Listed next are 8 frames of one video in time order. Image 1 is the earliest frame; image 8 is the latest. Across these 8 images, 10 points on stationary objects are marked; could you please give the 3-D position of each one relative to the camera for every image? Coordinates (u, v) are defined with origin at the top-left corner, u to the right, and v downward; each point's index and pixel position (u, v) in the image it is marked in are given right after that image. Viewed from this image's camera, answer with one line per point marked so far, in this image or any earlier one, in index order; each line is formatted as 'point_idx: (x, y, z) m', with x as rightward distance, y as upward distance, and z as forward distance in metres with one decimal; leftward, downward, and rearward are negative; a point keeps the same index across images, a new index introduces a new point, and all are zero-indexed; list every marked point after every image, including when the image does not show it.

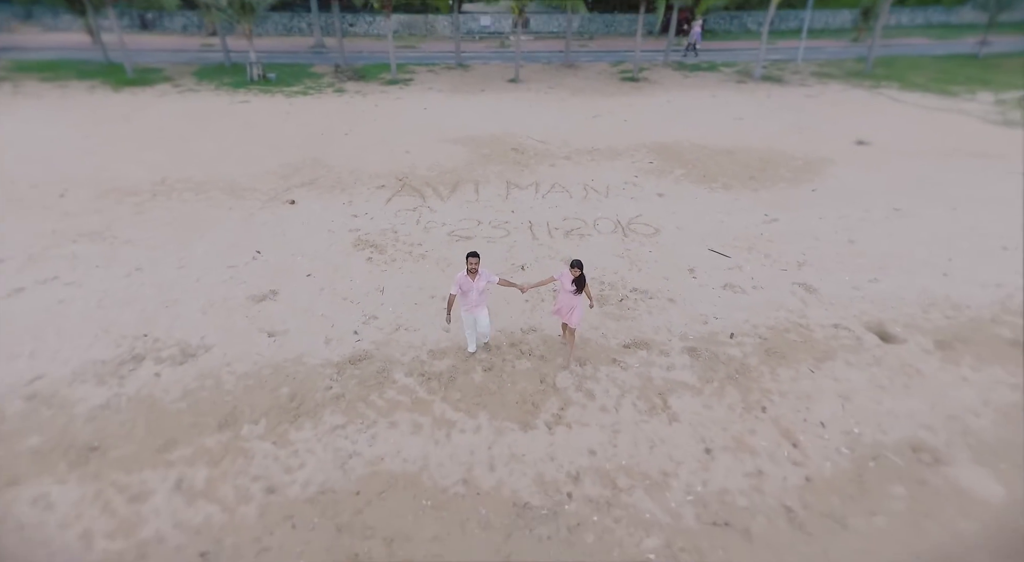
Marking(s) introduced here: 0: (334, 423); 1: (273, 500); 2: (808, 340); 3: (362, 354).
0: (-1.7, -1.2, +5.2) m
1: (-2.0, -1.7, +4.6) m
2: (+3.3, -0.6, +6.2) m
3: (-1.6, -0.7, +5.9) m
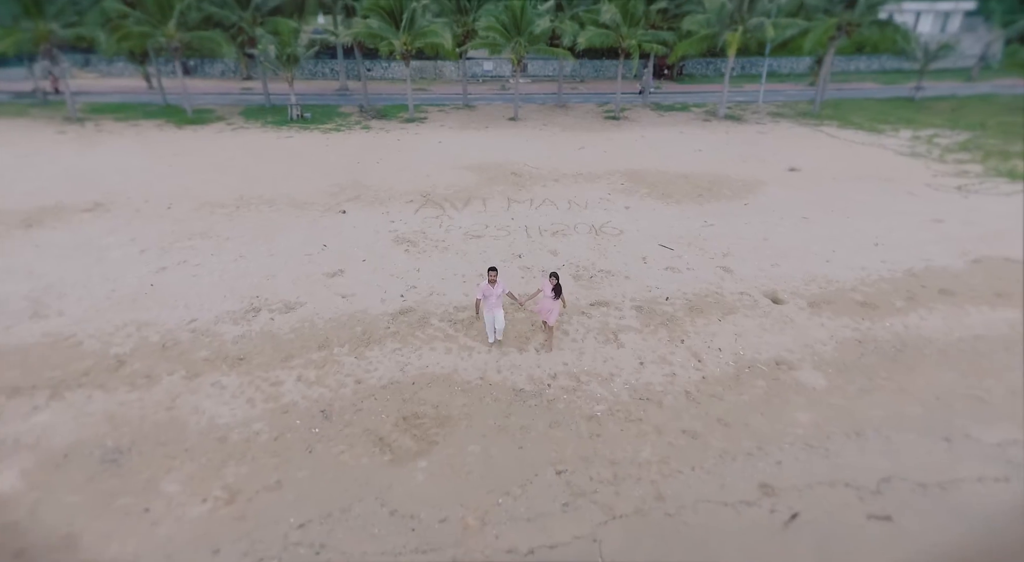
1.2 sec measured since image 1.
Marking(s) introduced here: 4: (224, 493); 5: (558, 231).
0: (-1.7, -0.8, +7.9) m
1: (-1.9, -1.2, +7.2) m
2: (+3.3, -0.2, +9.0) m
3: (-1.6, -0.4, +8.7) m
4: (-2.9, -2.1, +5.8) m
5: (+0.9, +1.0, +11.2) m
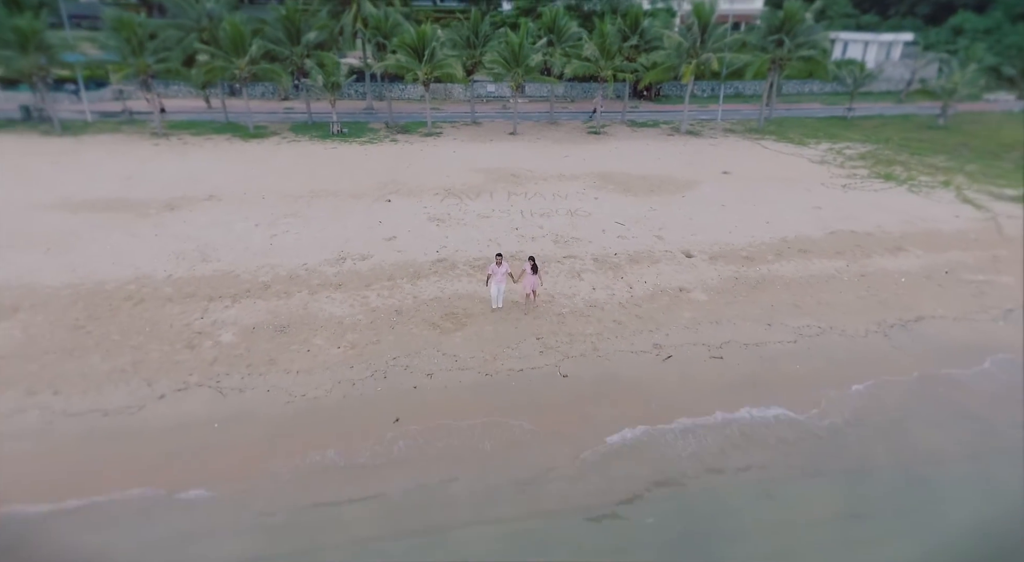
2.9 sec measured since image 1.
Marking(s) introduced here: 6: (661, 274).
0: (-1.7, +0.1, +12.4) m
1: (-2.0, -0.3, +11.7) m
2: (+3.3, +0.7, +13.5) m
3: (-1.6, +0.5, +13.2) m
4: (-2.9, -1.1, +10.3) m
5: (+0.9, +1.9, +15.7) m
6: (+3.3, +0.2, +12.6) m
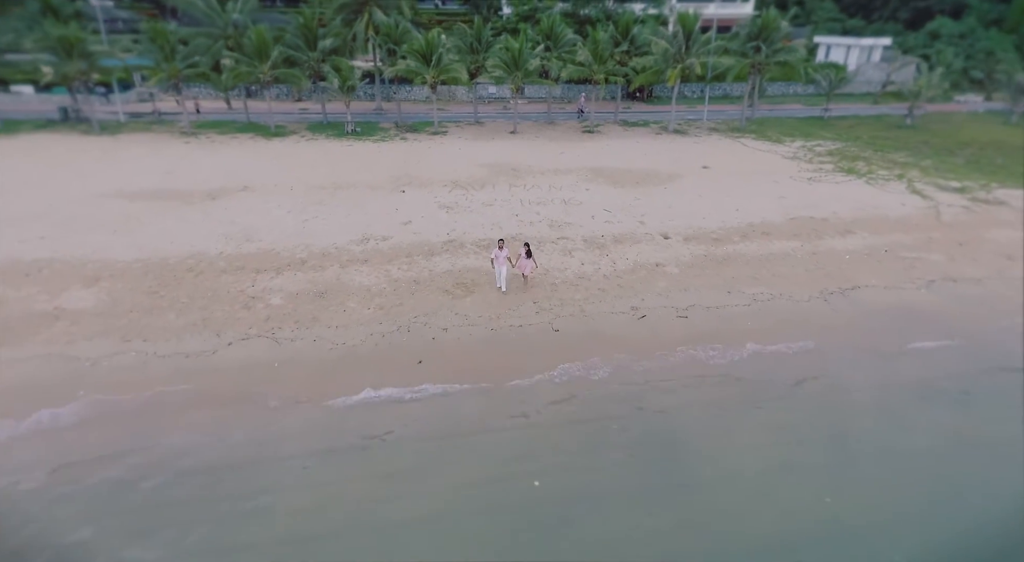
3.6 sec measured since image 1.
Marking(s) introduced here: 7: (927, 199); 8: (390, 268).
0: (-1.7, +0.7, +14.4) m
1: (-1.9, +0.3, +13.8) m
2: (+3.3, +1.3, +15.6) m
3: (-1.6, +1.1, +15.3) m
4: (-2.9, -0.5, +12.4) m
5: (+0.9, +2.5, +17.8) m
6: (+3.3, +0.8, +14.7) m
7: (+12.6, +2.5, +17.4) m
8: (-2.9, +0.3, +13.7) m
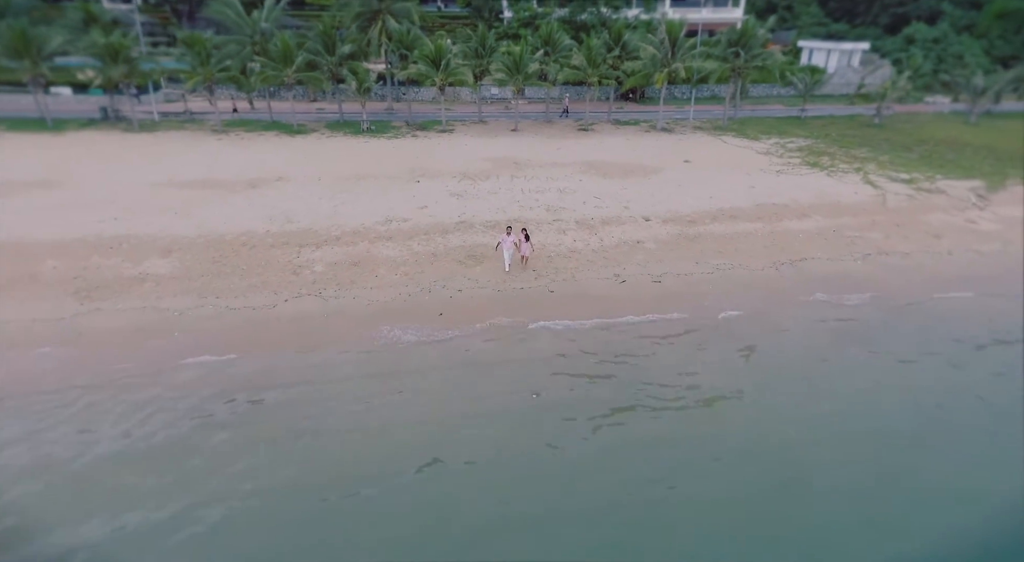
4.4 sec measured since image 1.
0: (-1.6, +1.4, +16.9) m
1: (-1.9, +1.1, +16.3) m
2: (+3.4, +2.0, +18.1) m
3: (-1.5, +1.9, +17.8) m
4: (-2.8, +0.2, +14.9) m
5: (+0.9, +3.2, +20.3) m
6: (+3.4, +1.5, +17.2) m
7: (+12.7, +3.2, +19.9) m
8: (-2.9, +1.1, +16.3) m
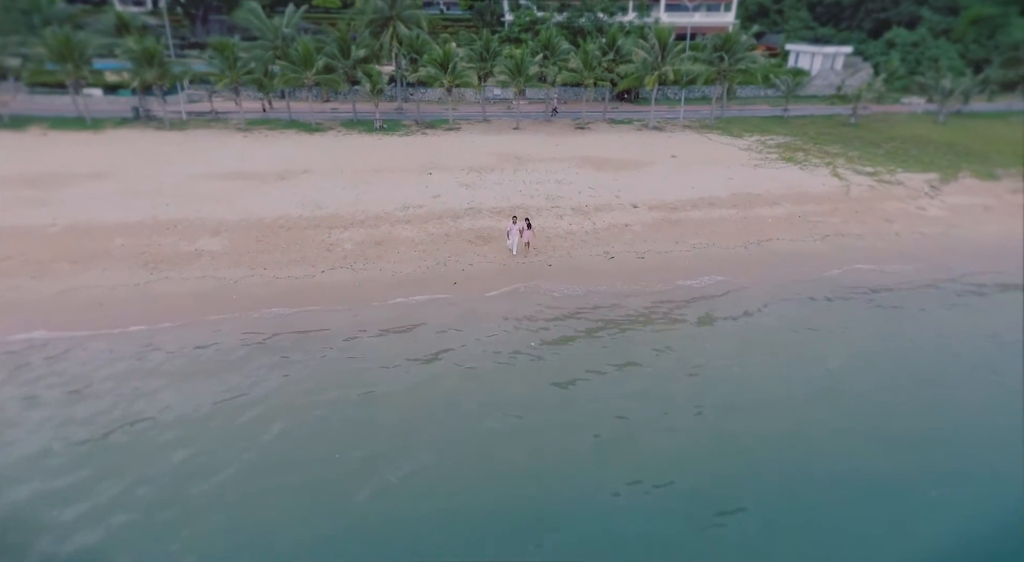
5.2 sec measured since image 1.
0: (-1.5, +2.1, +19.2) m
1: (-1.8, +1.8, +18.6) m
2: (+3.5, +2.7, +20.3) m
3: (-1.4, +2.6, +20.0) m
4: (-2.7, +0.9, +17.1) m
5: (+1.1, +3.9, +22.6) m
6: (+3.5, +2.2, +19.5) m
7: (+12.8, +3.9, +22.2) m
8: (-2.7, +1.8, +18.5) m
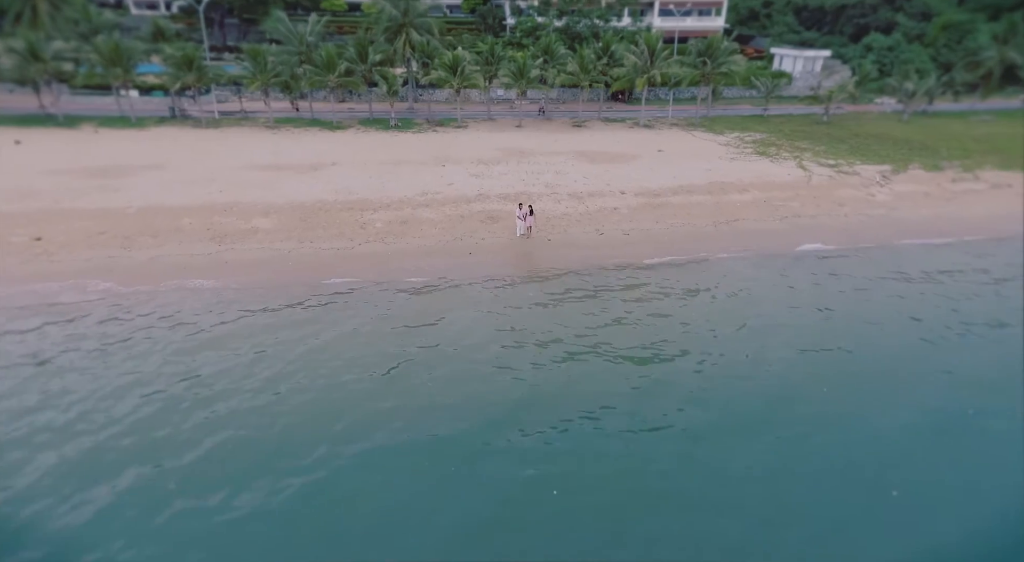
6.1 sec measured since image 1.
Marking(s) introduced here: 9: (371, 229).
0: (-1.3, +3.1, +22.3) m
1: (-1.6, +2.7, +21.7) m
2: (+3.7, +3.6, +23.4) m
3: (-1.2, +3.5, +23.1) m
4: (-2.5, +1.9, +20.2) m
5: (+1.2, +4.8, +25.6) m
6: (+3.7, +3.1, +22.5) m
7: (+13.0, +4.9, +25.2) m
8: (-2.6, +2.7, +21.6) m
9: (-4.9, +1.8, +19.8) m
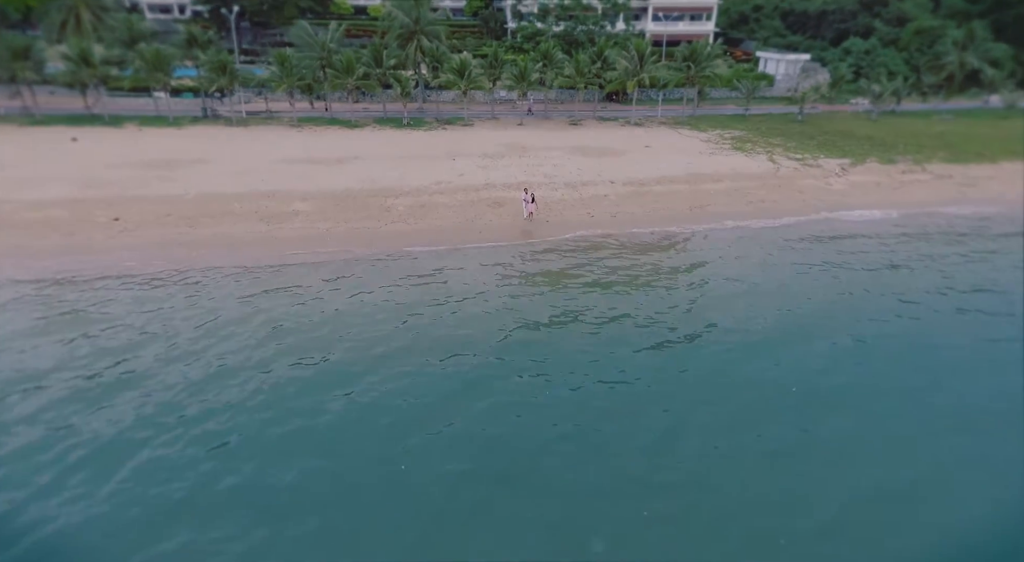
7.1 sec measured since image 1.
0: (-1.2, +4.0, +25.6) m
1: (-1.4, +3.7, +24.9) m
2: (+3.8, +4.6, +26.7) m
3: (-1.1, +4.5, +26.4) m
4: (-2.4, +2.9, +23.5) m
5: (+1.4, +5.8, +28.9) m
6: (+3.8, +4.1, +25.8) m
7: (+13.1, +5.9, +28.5) m
8: (-2.4, +3.7, +24.9) m
9: (-4.7, +2.7, +23.1) m
